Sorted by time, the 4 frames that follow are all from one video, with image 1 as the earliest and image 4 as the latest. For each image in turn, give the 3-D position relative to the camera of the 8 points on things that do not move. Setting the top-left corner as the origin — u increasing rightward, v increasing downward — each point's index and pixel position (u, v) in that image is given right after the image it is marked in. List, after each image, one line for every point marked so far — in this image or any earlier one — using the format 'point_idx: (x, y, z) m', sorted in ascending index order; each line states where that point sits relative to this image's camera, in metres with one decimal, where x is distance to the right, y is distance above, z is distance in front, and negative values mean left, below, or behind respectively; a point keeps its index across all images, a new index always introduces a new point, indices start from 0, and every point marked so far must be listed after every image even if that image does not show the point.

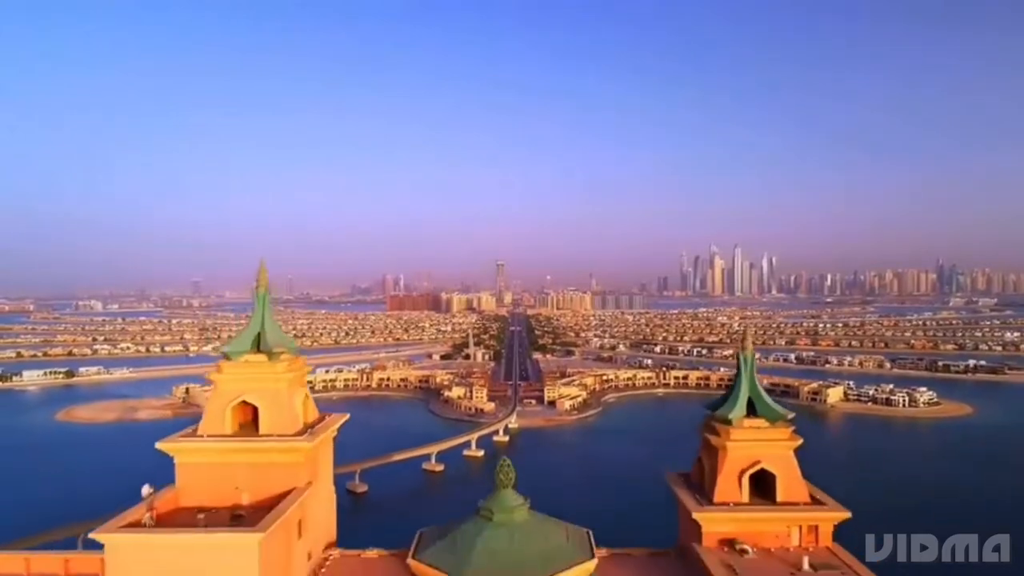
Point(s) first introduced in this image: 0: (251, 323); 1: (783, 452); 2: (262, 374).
0: (-4.9, -0.7, +13.1) m
1: (+4.8, -2.9, +12.3) m
2: (-4.5, -1.5, +12.4) m
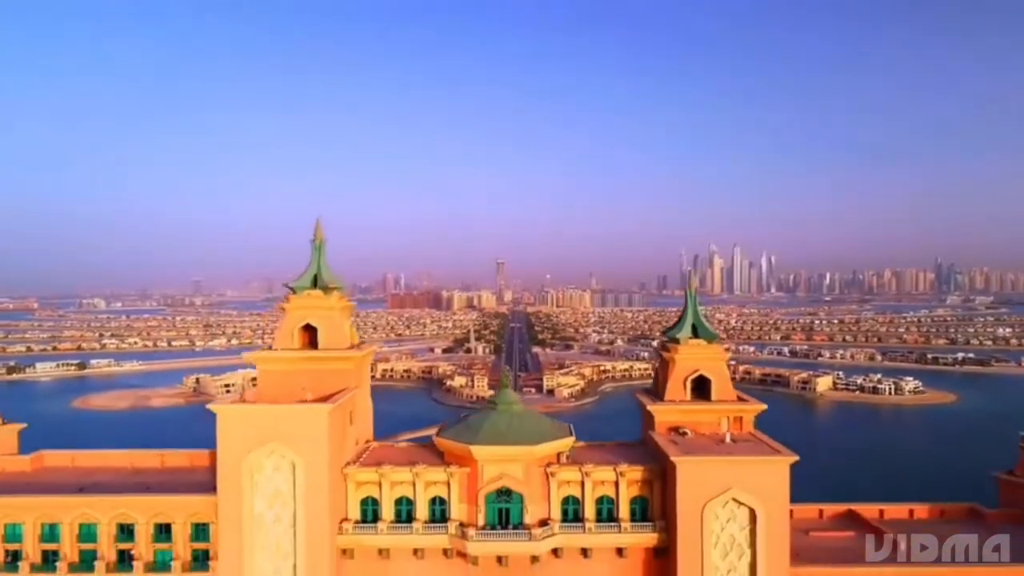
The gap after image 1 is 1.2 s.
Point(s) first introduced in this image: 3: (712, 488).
0: (-4.9, +0.5, +16.9) m
1: (+4.8, -1.8, +16.2) m
2: (-4.5, -0.4, +16.2) m
3: (+3.9, -3.9, +13.6) m
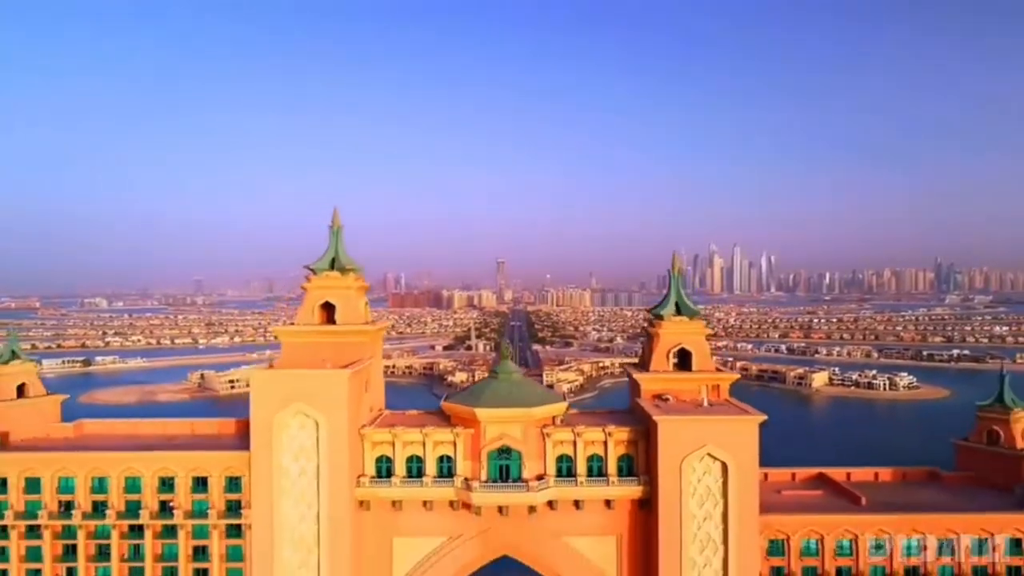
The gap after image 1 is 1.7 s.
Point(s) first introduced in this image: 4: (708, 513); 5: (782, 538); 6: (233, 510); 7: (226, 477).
0: (-4.9, +1.0, +18.6) m
1: (+4.8, -1.3, +17.8) m
2: (-4.5, +0.1, +17.9) m
3: (+3.9, -3.5, +15.3) m
4: (+4.3, -4.9, +15.3) m
5: (+6.1, -5.6, +15.6) m
6: (-6.3, -5.0, +15.6) m
7: (-6.4, -4.3, +15.6) m
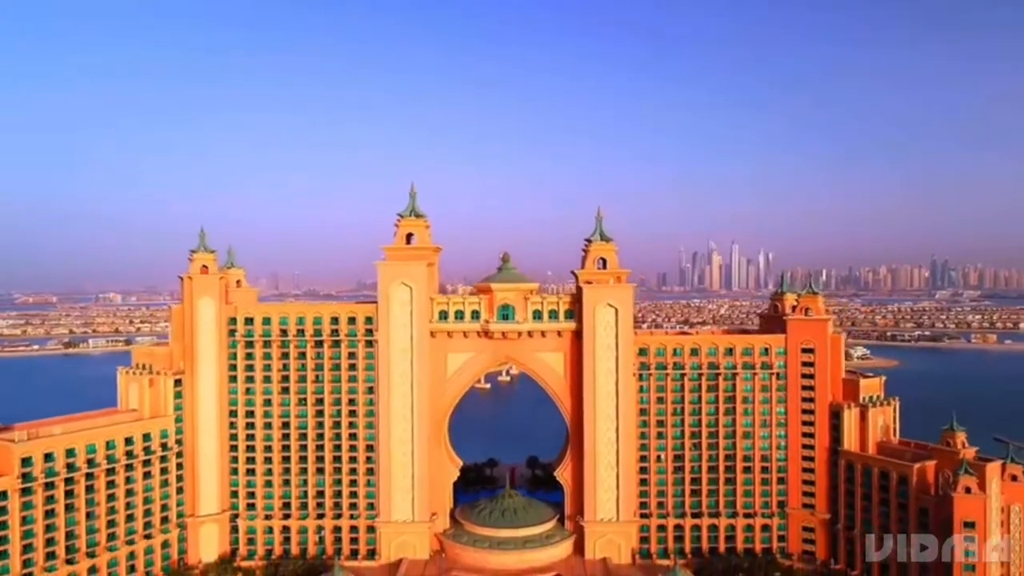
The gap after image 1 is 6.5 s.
0: (-5.1, +3.9, +33.6) m
1: (+4.6, +1.7, +32.8) m
2: (-4.6, +3.1, +32.9) m
3: (+3.8, -0.5, +30.3) m
4: (+4.2, -2.0, +30.3) m
5: (+5.9, -2.6, +30.6) m
6: (-6.4, -2.0, +30.6) m
7: (-6.6, -1.3, +30.7) m
